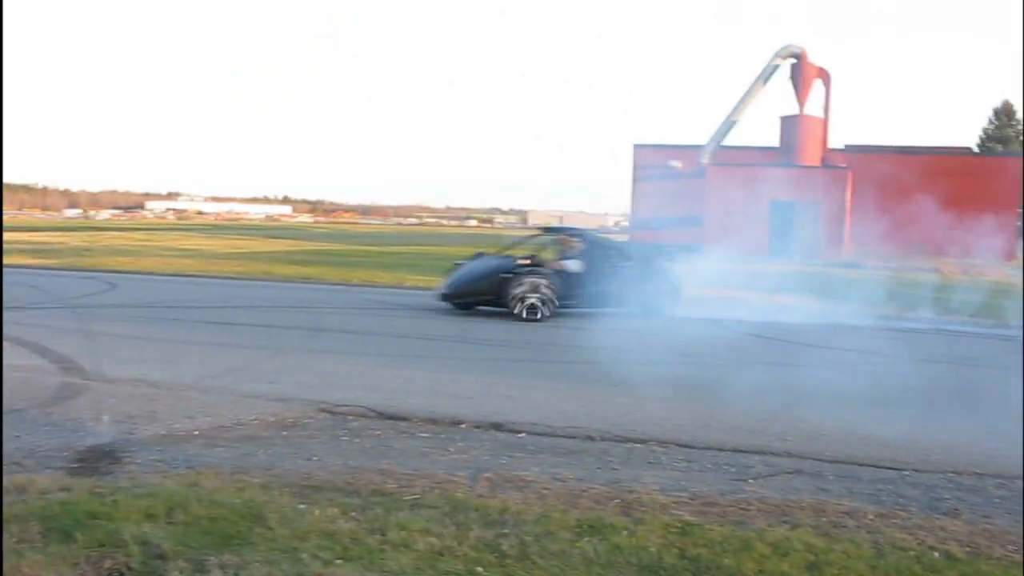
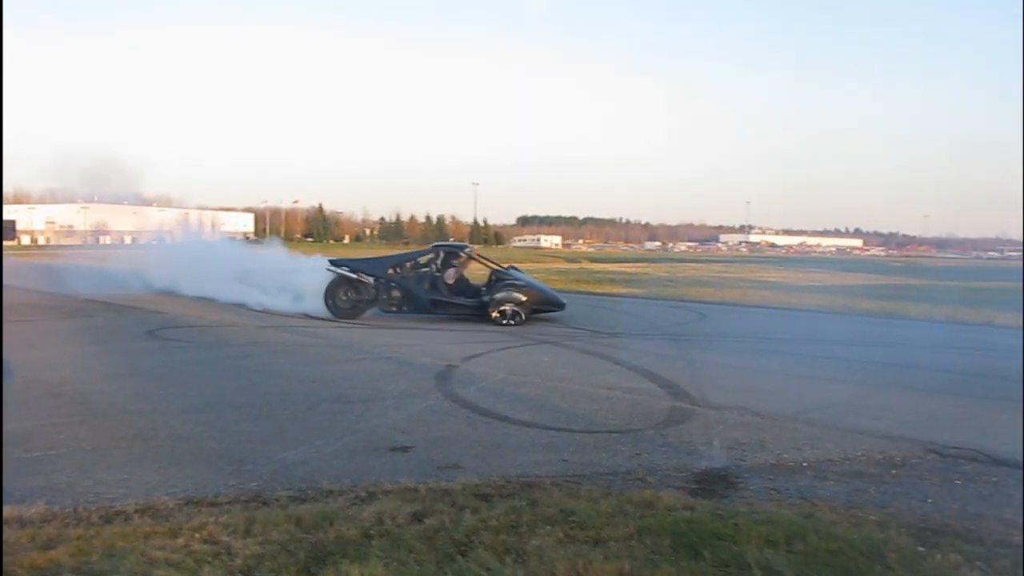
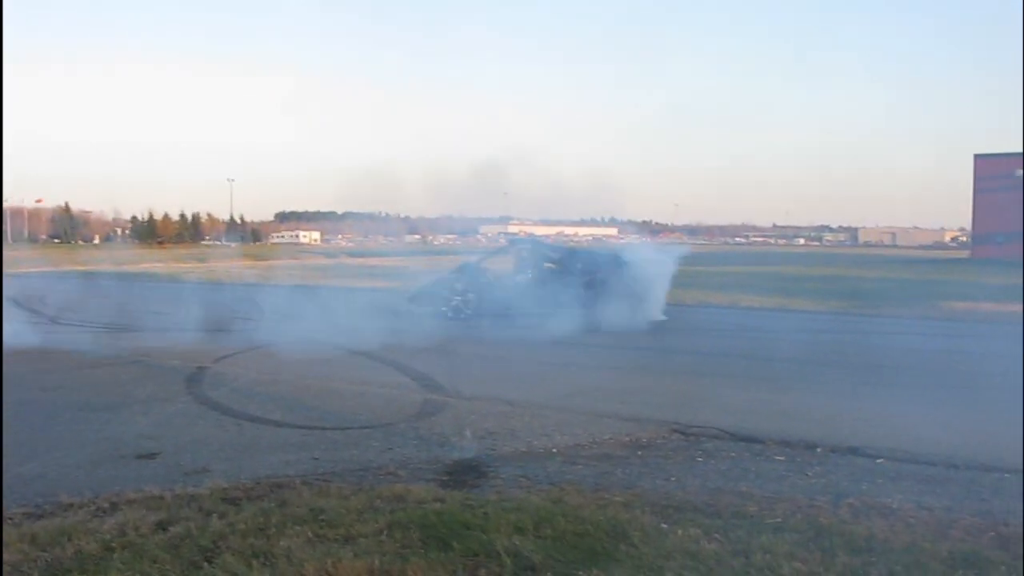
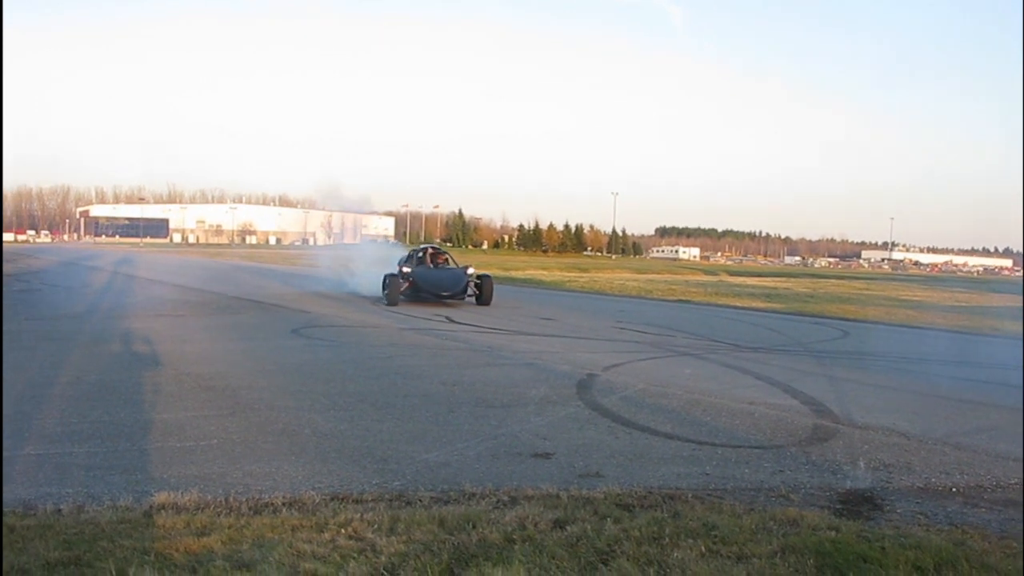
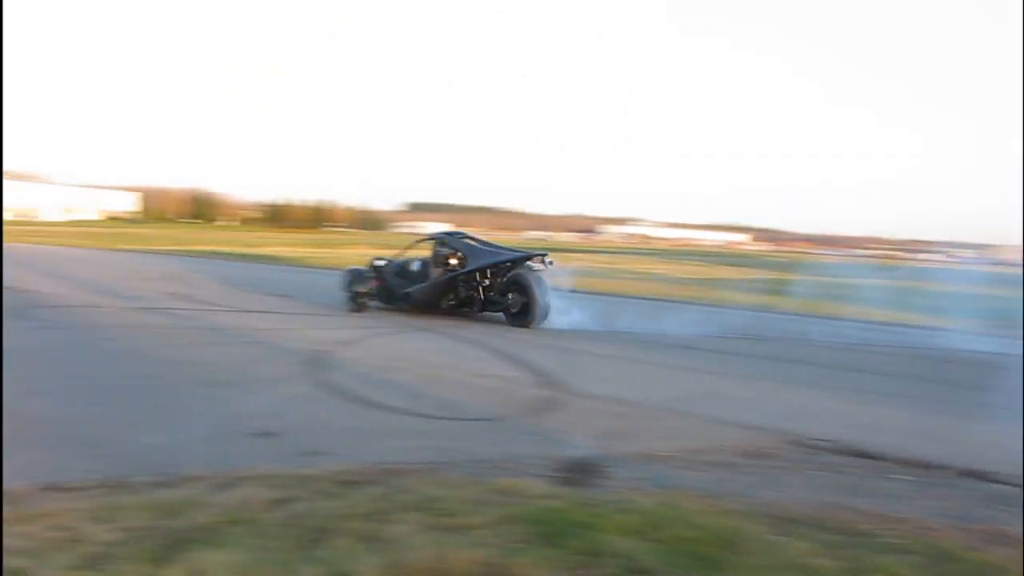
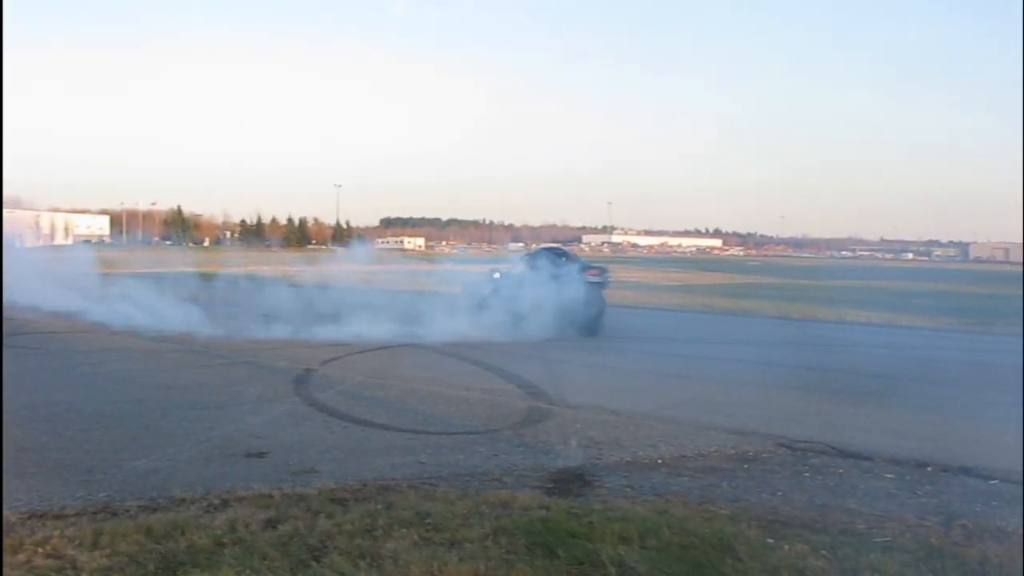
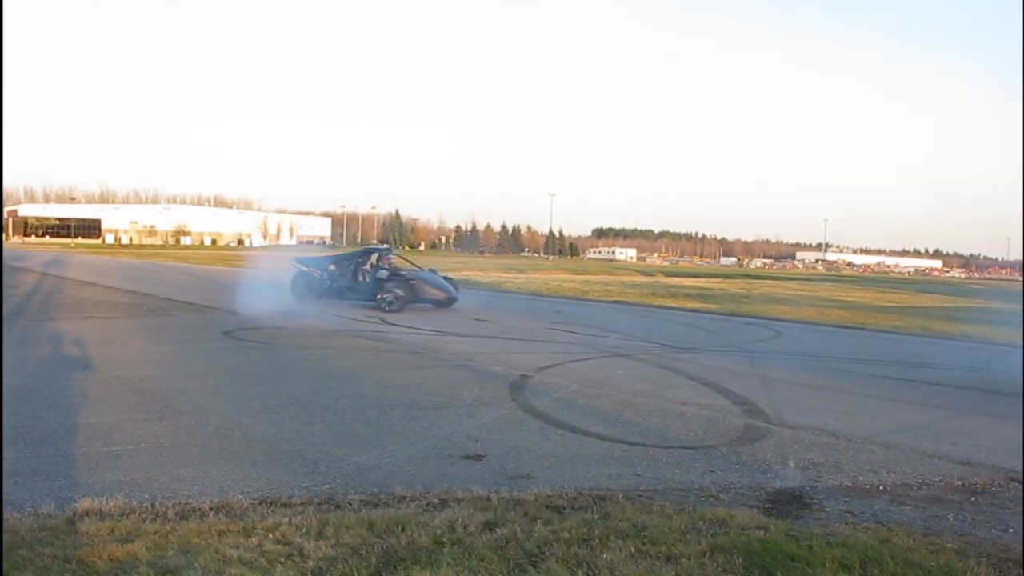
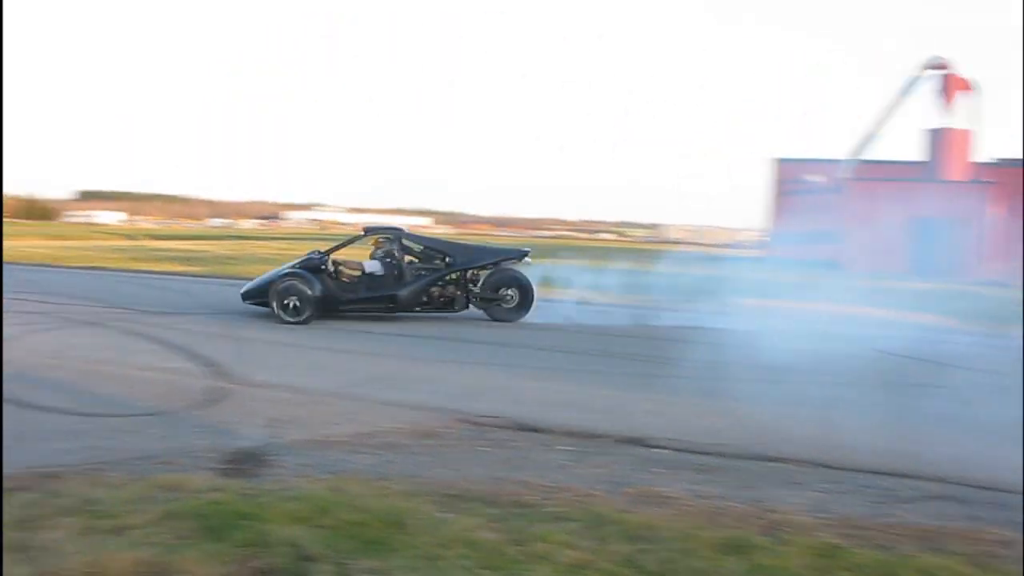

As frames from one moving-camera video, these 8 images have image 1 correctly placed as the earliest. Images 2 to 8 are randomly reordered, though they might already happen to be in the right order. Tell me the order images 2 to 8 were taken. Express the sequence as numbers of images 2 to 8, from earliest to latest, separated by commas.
8, 5, 7, 4, 2, 6, 3
